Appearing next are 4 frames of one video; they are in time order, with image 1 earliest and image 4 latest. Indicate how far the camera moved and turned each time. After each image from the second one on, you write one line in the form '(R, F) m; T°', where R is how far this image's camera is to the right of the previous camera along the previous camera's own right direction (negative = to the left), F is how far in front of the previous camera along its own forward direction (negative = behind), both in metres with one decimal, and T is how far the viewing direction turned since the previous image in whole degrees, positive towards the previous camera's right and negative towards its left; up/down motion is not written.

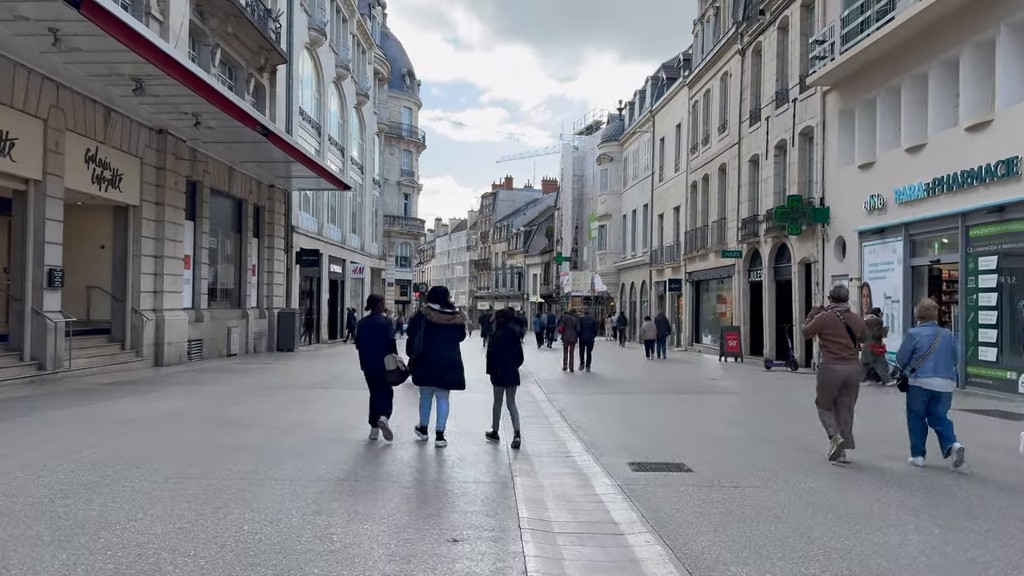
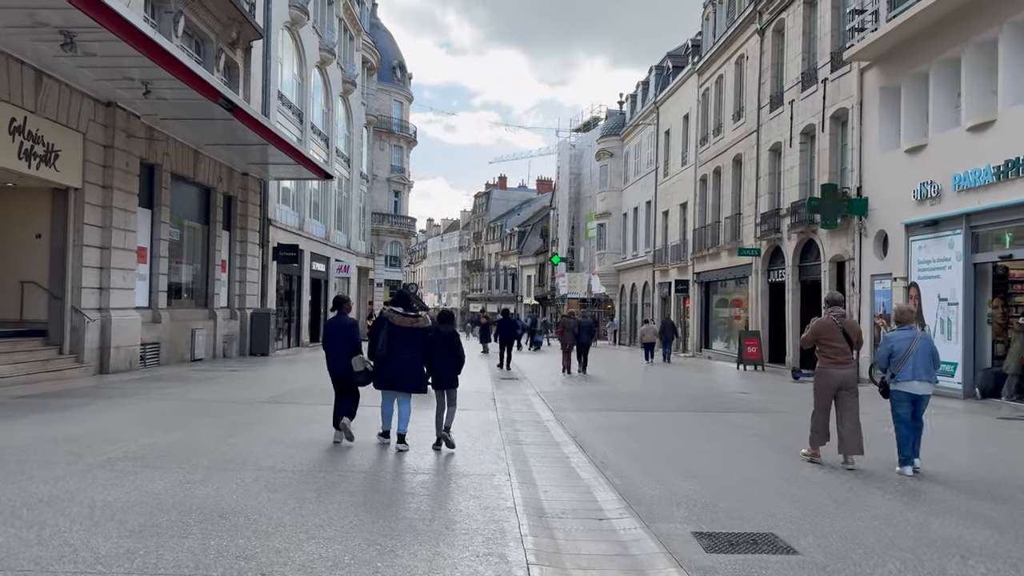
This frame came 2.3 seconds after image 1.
(-0.1, +2.3) m; +1°
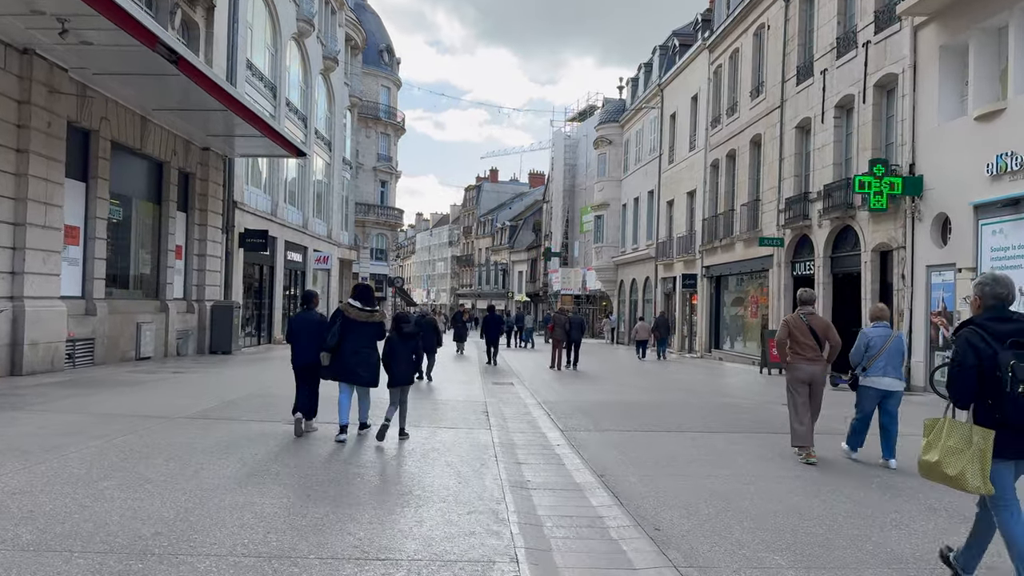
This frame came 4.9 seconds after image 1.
(-0.1, +2.6) m; +1°
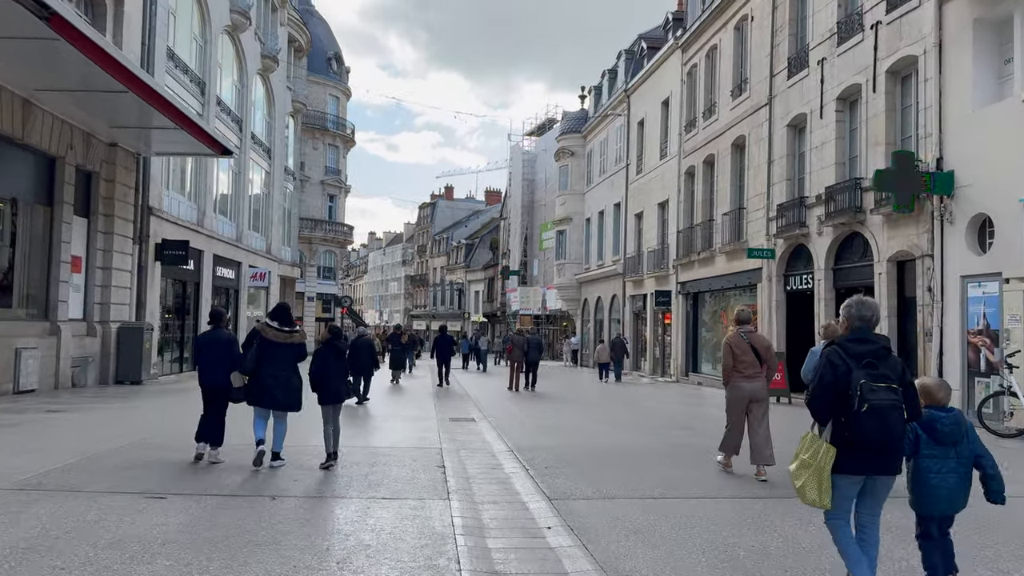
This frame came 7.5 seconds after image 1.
(-0.1, +2.7) m; +3°
